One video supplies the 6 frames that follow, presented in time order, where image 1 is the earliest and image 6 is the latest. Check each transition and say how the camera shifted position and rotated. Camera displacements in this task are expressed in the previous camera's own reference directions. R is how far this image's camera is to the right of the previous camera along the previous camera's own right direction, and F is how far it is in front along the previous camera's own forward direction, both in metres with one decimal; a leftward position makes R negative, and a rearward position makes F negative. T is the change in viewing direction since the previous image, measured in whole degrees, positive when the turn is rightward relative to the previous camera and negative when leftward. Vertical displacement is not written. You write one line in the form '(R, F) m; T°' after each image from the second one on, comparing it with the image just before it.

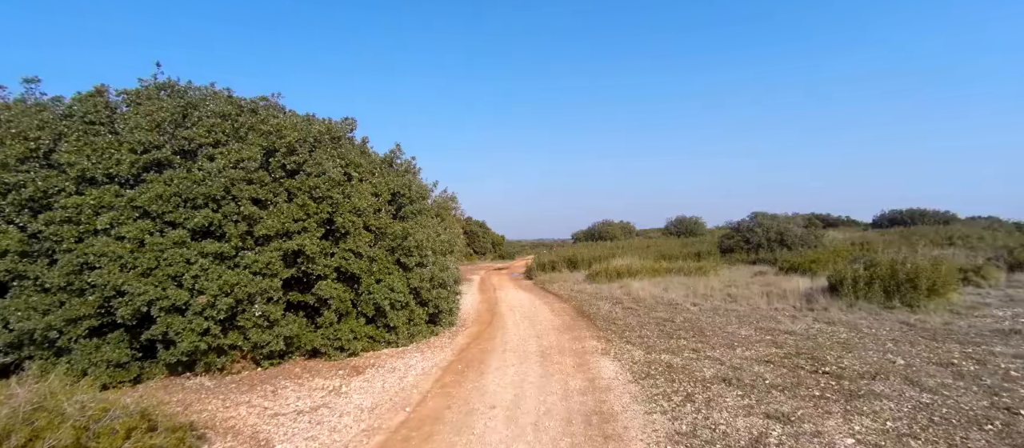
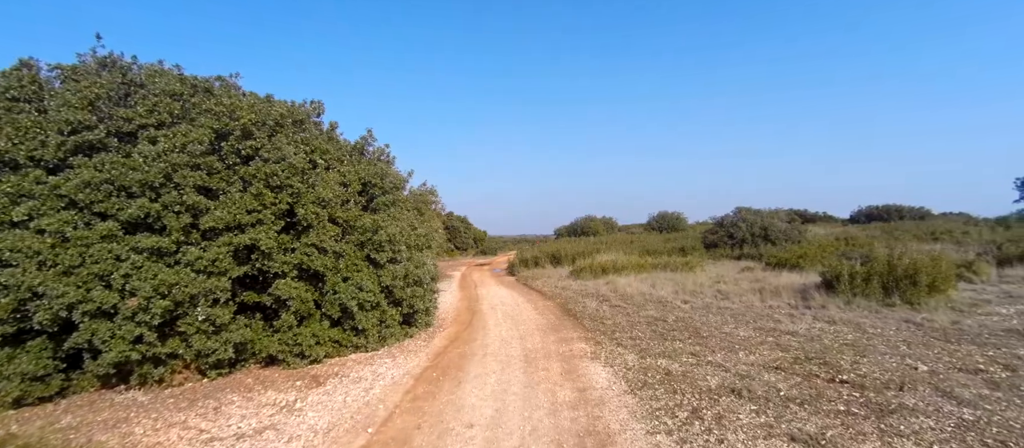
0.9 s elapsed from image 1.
(0.0, +0.9) m; +2°
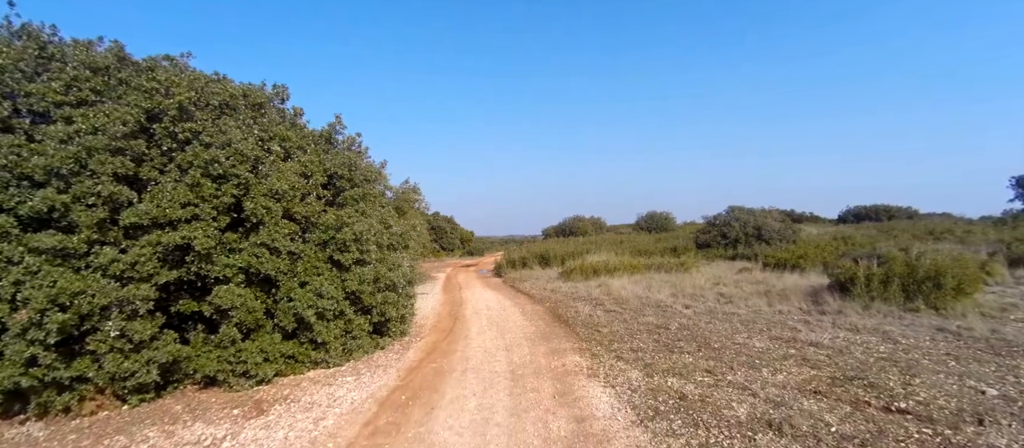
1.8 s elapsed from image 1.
(+0.1, +1.3) m; +1°
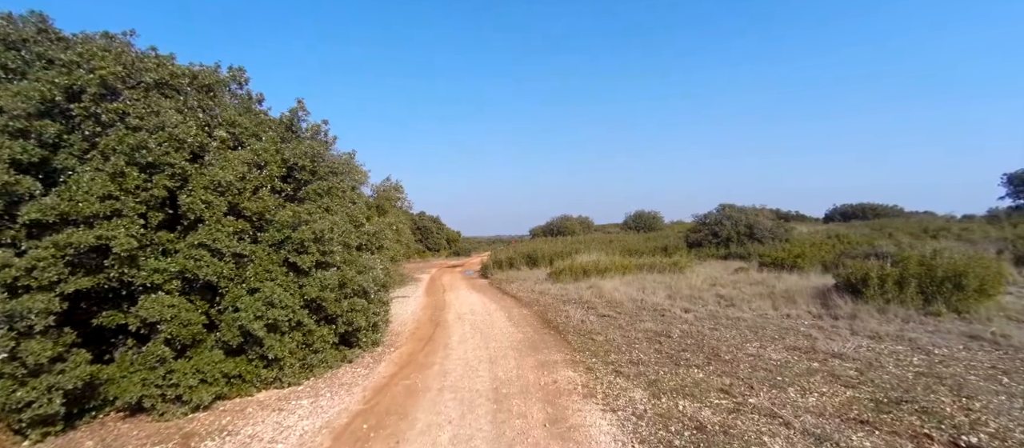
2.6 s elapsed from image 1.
(+0.1, +1.1) m; +1°
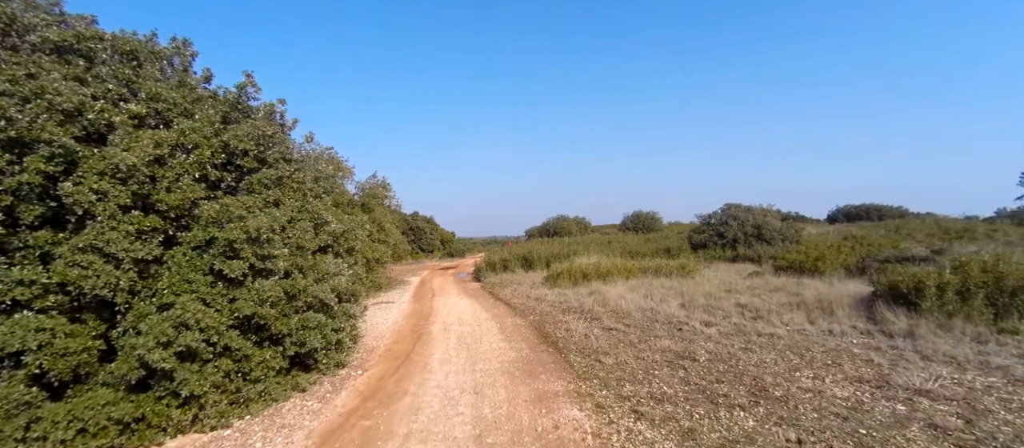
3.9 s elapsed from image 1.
(+0.1, +1.7) m; 0°
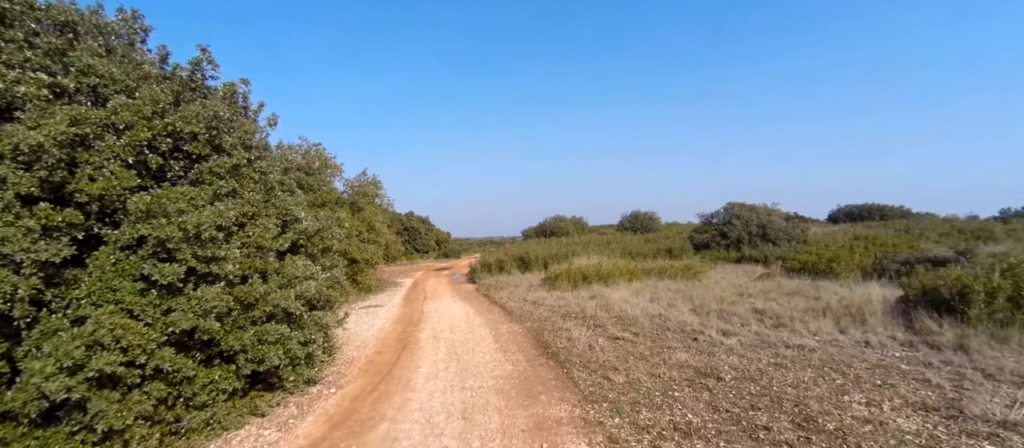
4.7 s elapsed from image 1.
(0.0, +1.1) m; 0°
